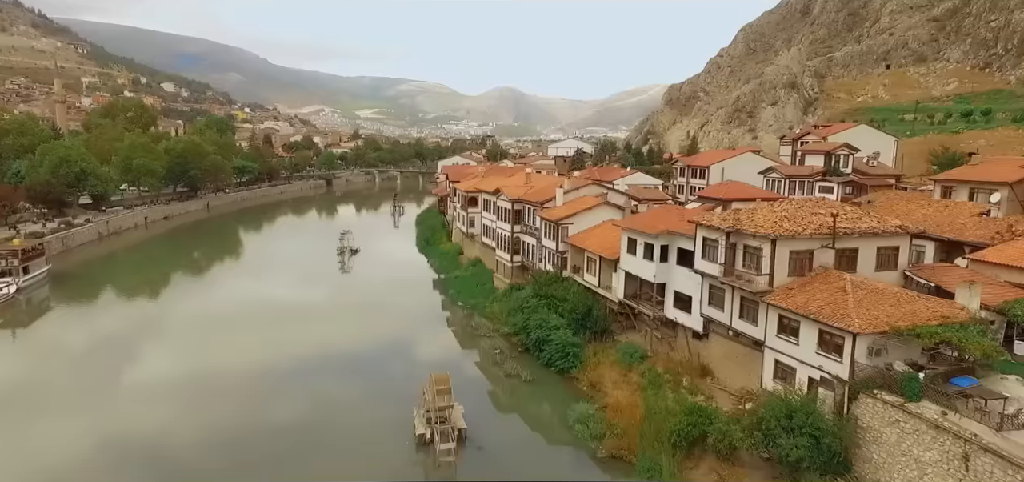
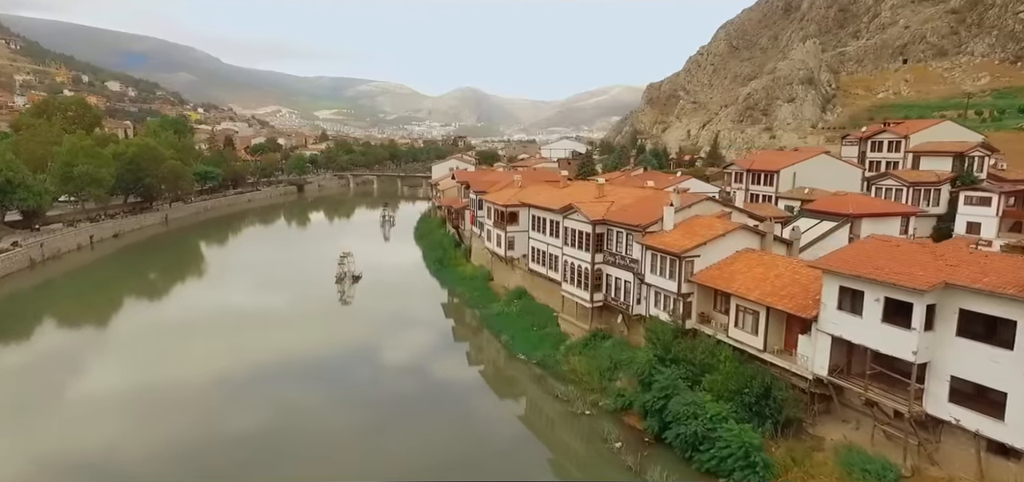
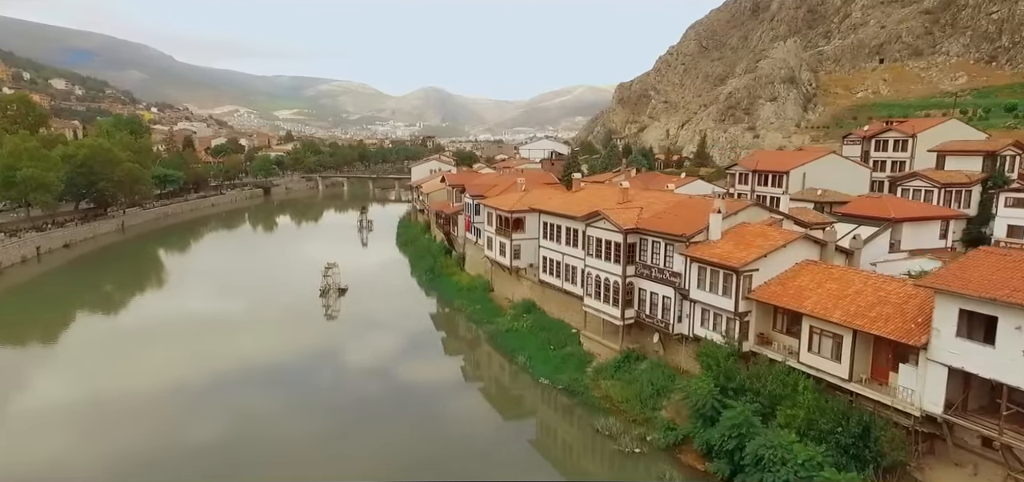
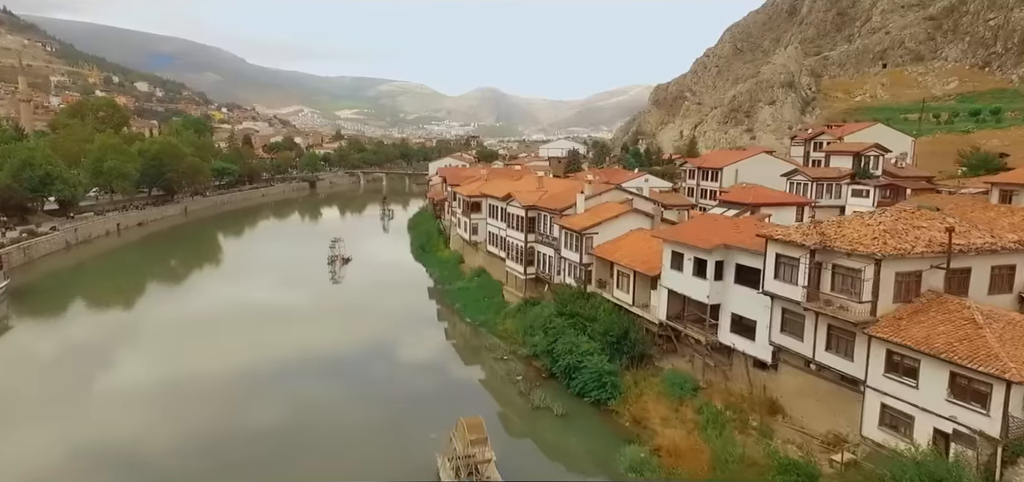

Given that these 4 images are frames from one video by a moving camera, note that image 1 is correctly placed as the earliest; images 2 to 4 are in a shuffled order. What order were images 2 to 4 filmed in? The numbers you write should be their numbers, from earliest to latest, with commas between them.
4, 2, 3
